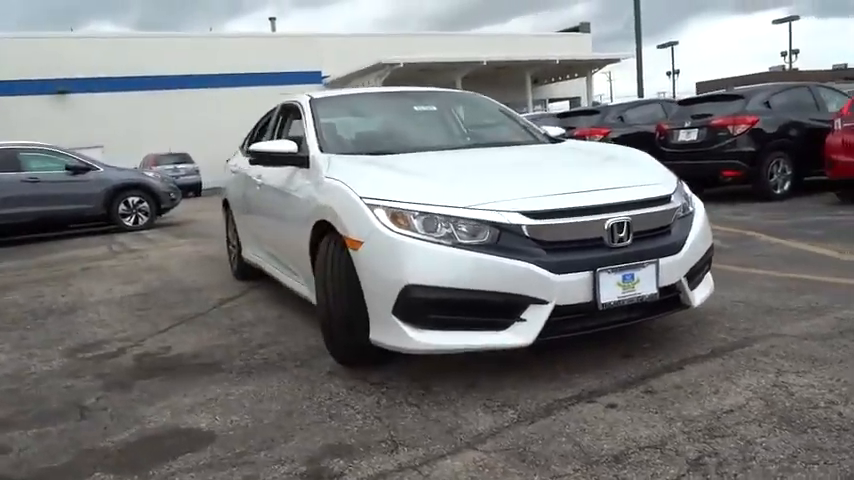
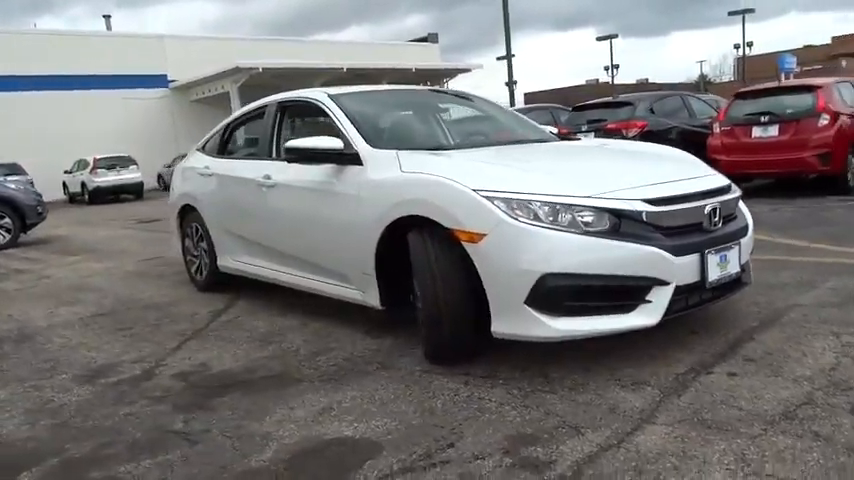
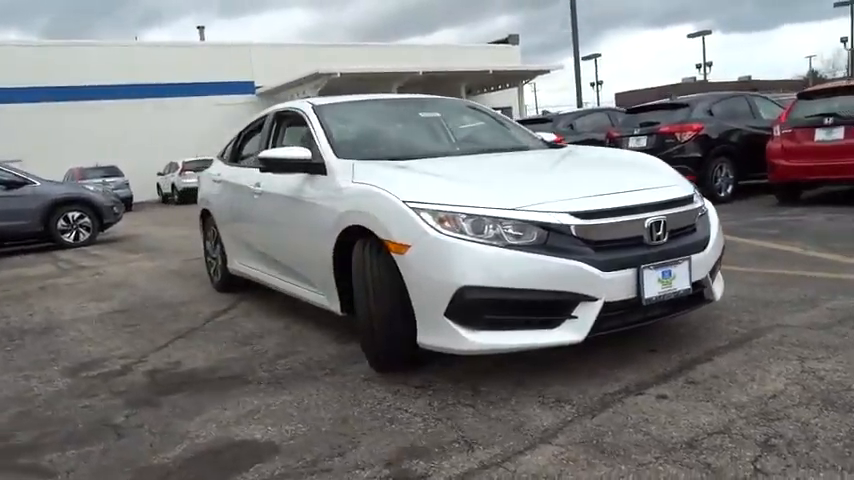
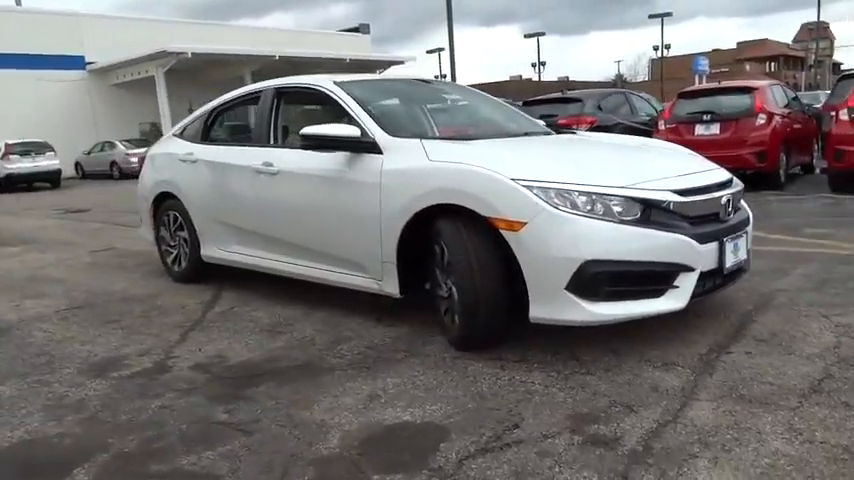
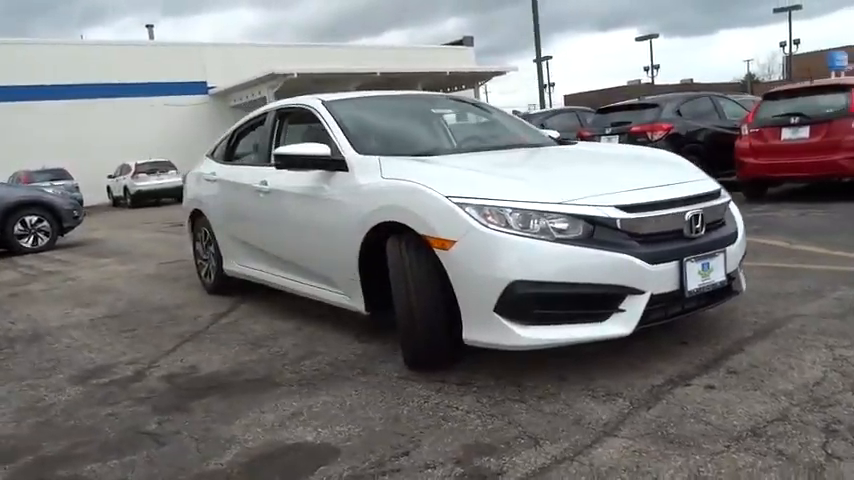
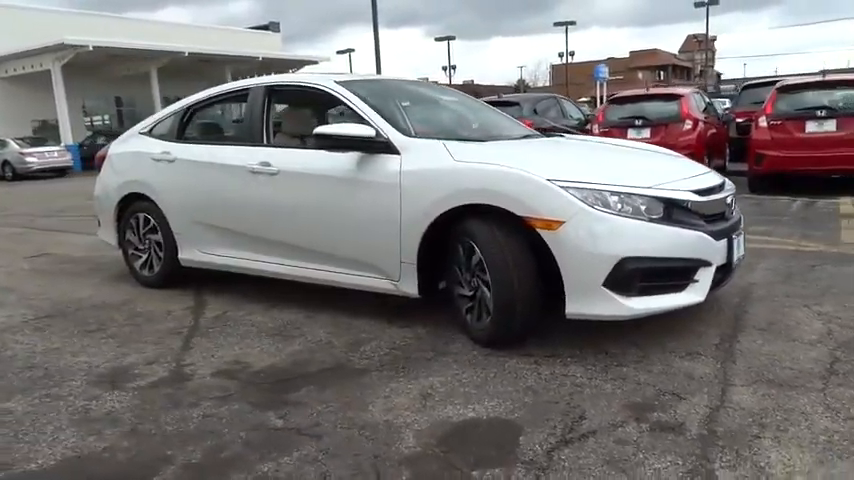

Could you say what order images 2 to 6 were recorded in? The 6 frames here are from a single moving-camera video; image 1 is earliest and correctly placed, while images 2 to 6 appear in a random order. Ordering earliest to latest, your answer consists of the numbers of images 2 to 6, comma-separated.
3, 5, 2, 4, 6
